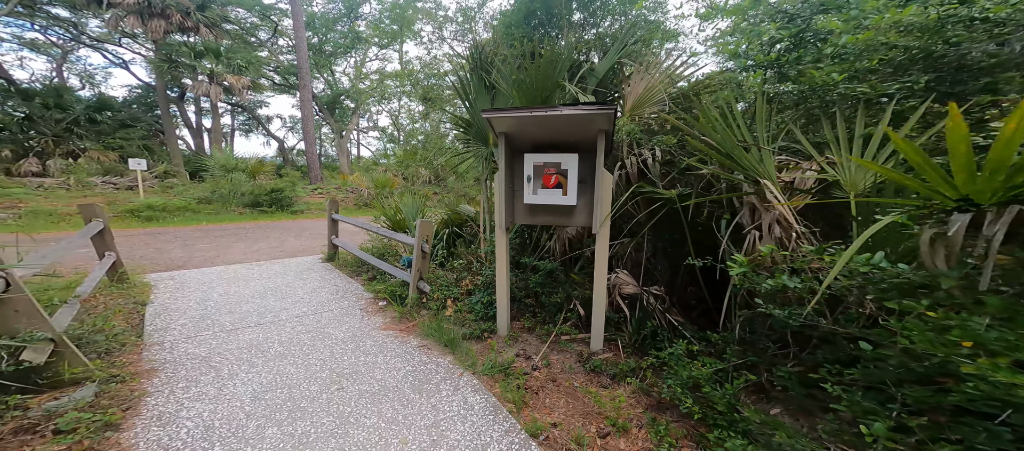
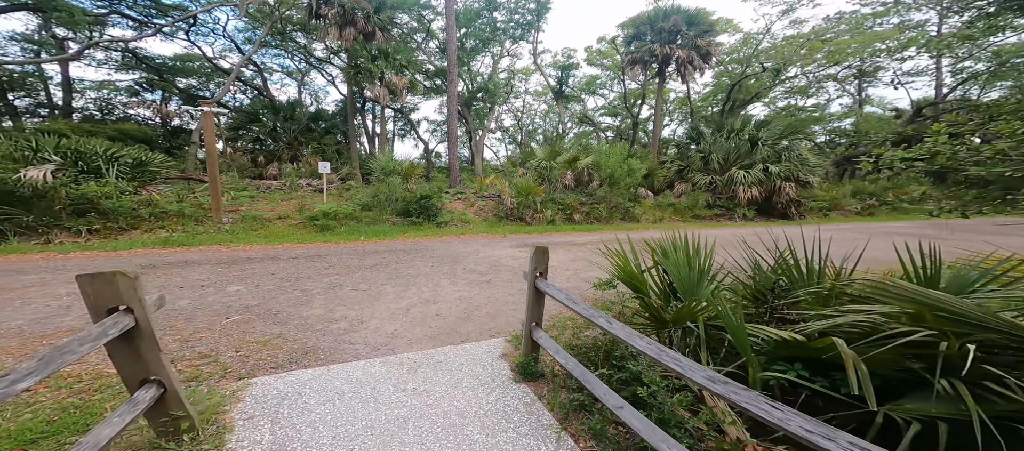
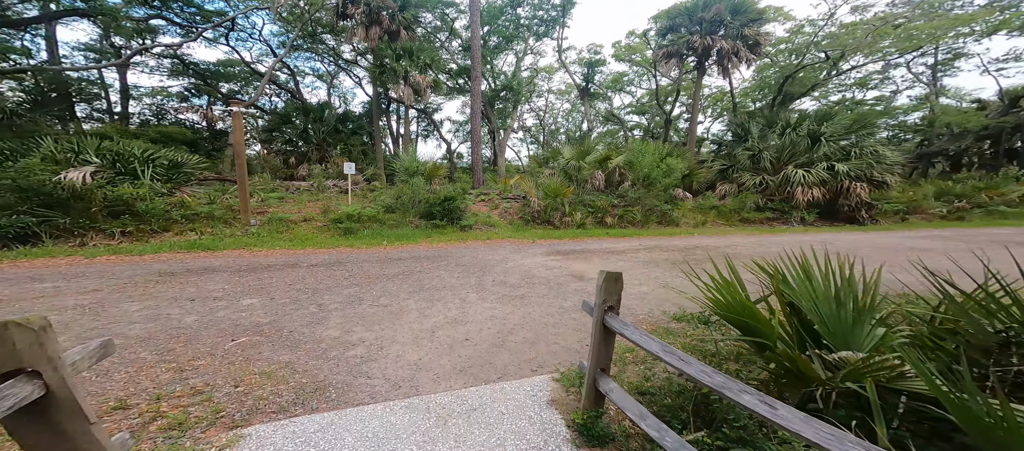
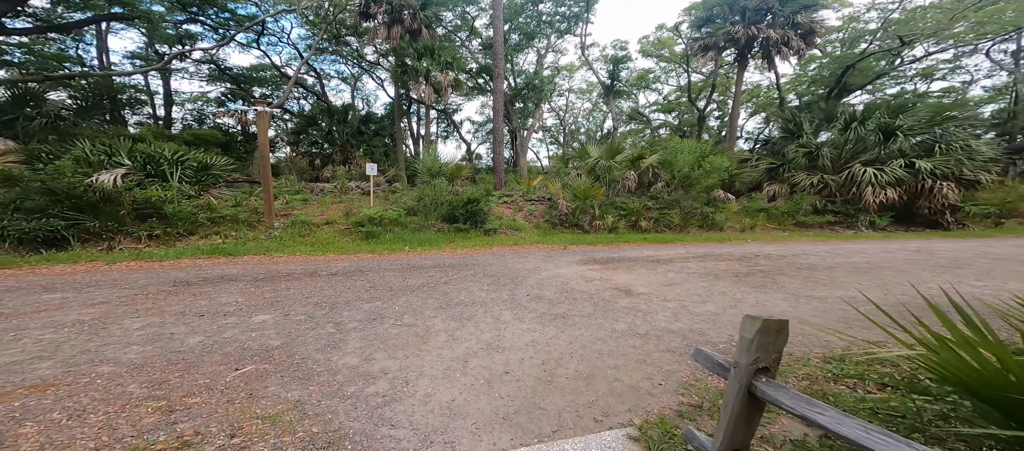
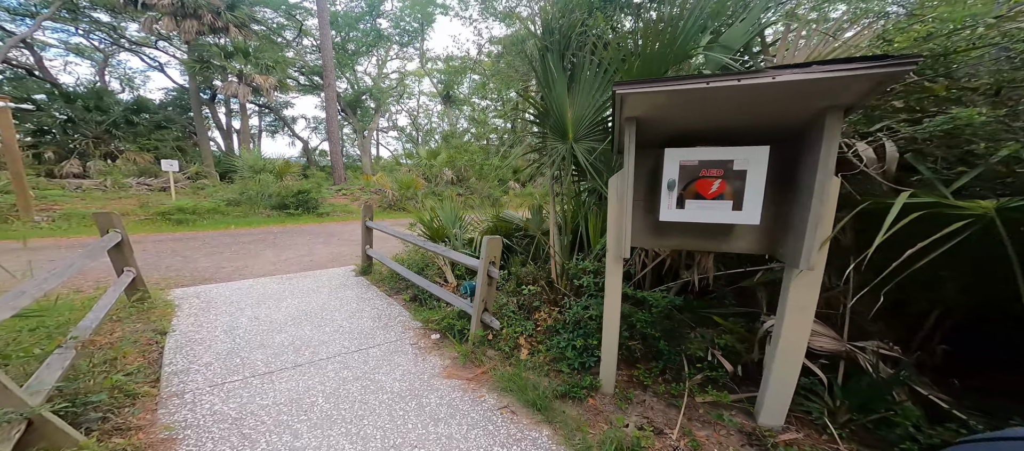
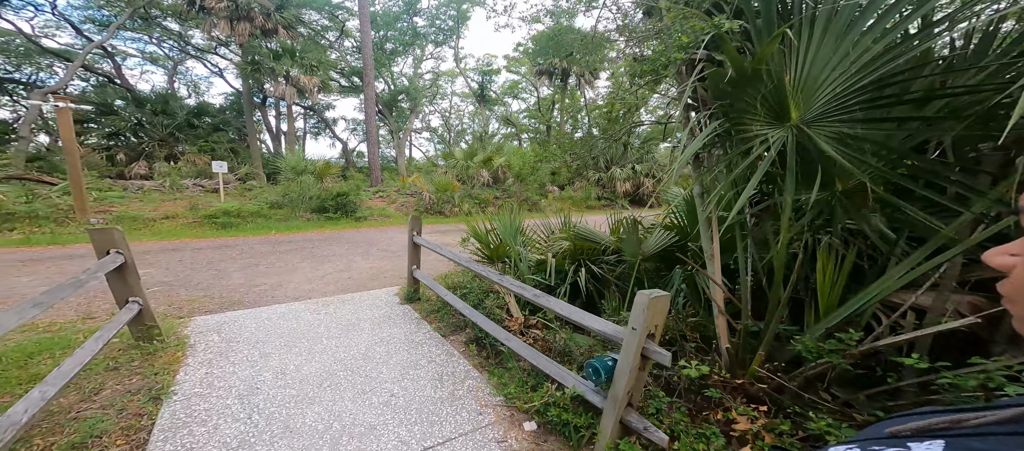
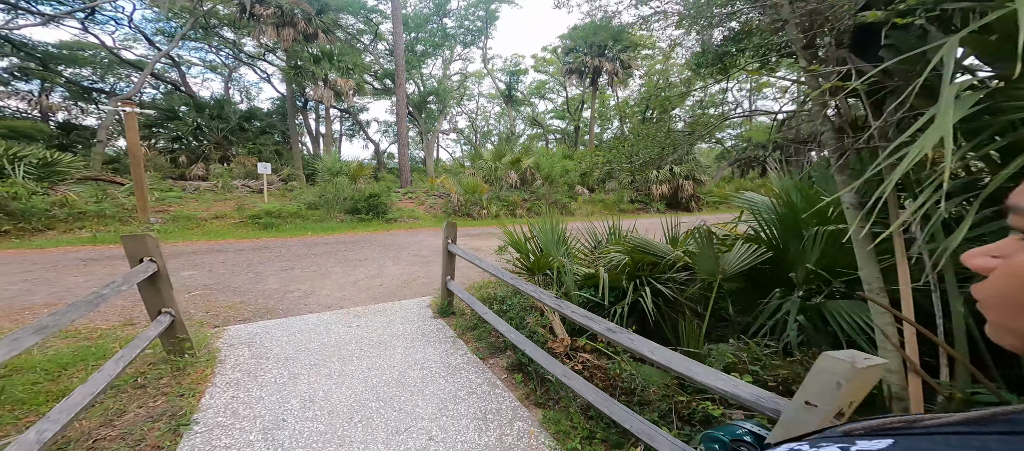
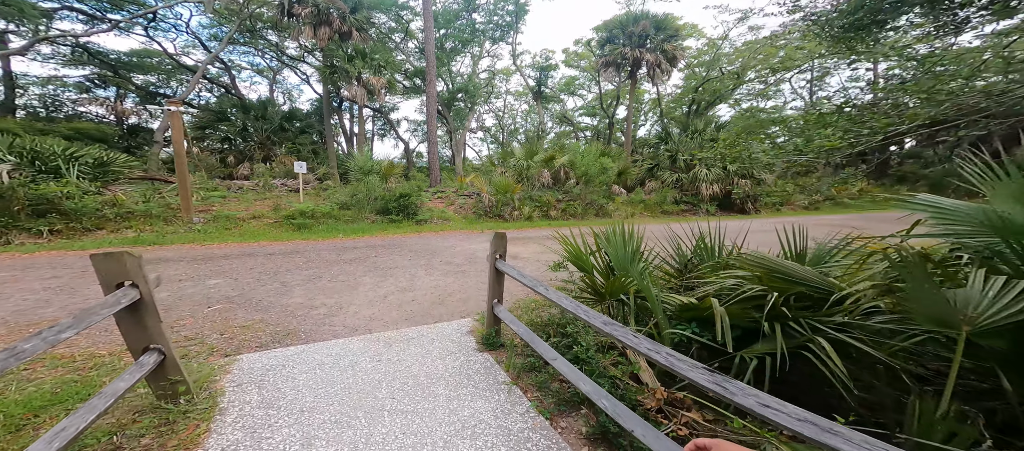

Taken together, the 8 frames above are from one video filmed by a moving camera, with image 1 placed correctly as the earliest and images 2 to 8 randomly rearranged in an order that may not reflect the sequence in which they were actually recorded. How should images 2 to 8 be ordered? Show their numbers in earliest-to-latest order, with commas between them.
5, 6, 7, 8, 2, 3, 4
